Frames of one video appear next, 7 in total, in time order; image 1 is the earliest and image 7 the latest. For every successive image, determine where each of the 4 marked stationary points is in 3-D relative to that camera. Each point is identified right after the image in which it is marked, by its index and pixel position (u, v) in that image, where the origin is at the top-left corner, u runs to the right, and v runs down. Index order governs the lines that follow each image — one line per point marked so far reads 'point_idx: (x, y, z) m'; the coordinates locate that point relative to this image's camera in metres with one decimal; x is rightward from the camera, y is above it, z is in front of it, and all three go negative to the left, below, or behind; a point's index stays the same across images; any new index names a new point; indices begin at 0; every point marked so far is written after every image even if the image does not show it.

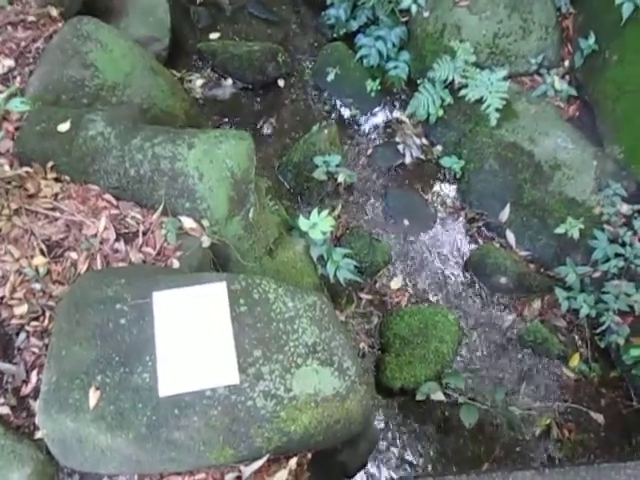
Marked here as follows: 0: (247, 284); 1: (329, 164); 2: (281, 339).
0: (-0.5, -0.3, +3.4) m
1: (+0.1, +0.8, +5.5) m
2: (-0.2, -0.6, +3.3) m
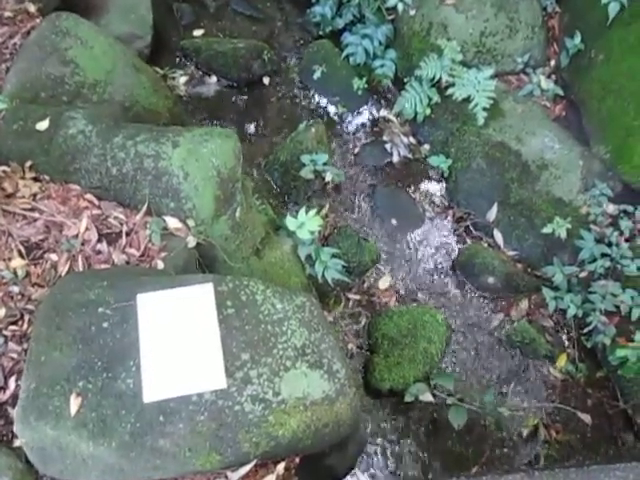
0: (-0.5, -0.3, +3.3) m
1: (0.0, +0.8, +5.4) m
2: (-0.3, -0.6, +3.2) m
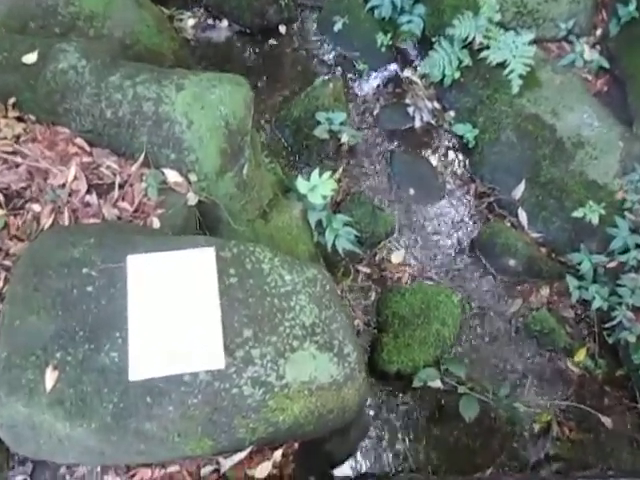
0: (-0.4, -0.1, +2.9) m
1: (+0.1, +1.1, +4.9) m
2: (-0.2, -0.4, +2.8) m
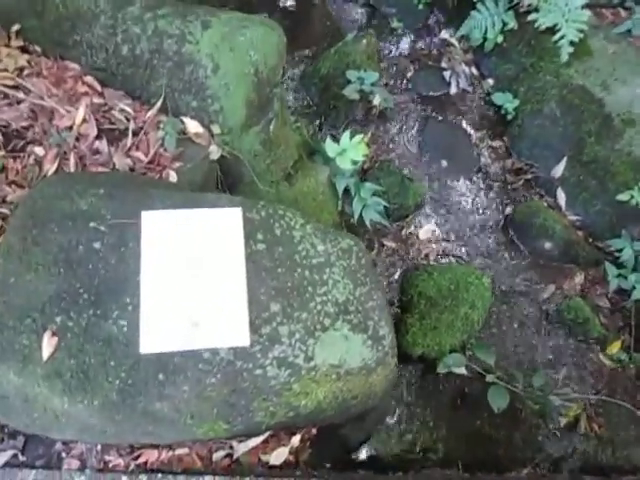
0: (-0.2, +0.1, +2.6) m
1: (+0.4, +1.3, +4.5) m
2: (-0.1, -0.2, +2.5) m
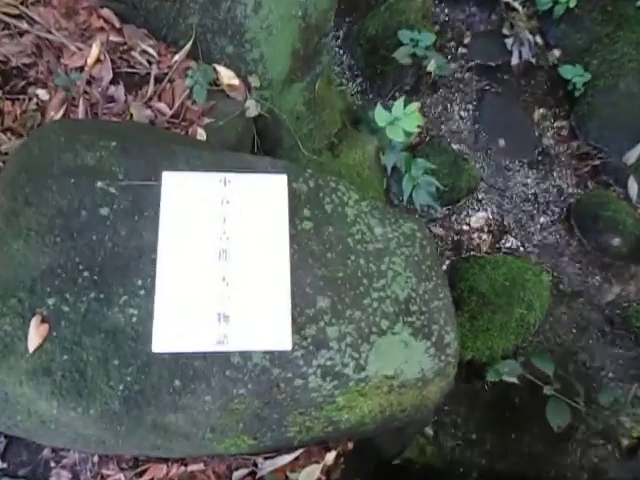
0: (0.0, +0.2, +2.1) m
1: (+0.7, +1.4, +4.0) m
2: (+0.1, -0.2, +2.0) m
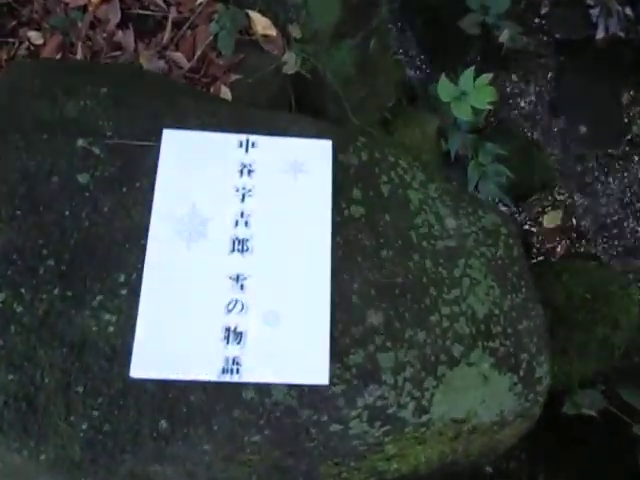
0: (+0.1, +0.2, +1.5) m
1: (+1.1, +1.4, +3.4) m
2: (+0.3, -0.1, +1.5) m
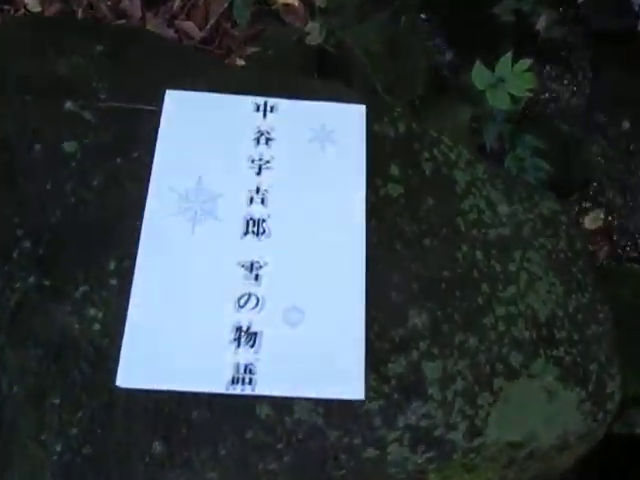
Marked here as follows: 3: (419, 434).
0: (+0.2, +0.3, +1.3) m
1: (+1.2, +1.4, +3.1) m
2: (+0.4, -0.1, +1.2) m
3: (+0.2, -0.4, +1.1) m
